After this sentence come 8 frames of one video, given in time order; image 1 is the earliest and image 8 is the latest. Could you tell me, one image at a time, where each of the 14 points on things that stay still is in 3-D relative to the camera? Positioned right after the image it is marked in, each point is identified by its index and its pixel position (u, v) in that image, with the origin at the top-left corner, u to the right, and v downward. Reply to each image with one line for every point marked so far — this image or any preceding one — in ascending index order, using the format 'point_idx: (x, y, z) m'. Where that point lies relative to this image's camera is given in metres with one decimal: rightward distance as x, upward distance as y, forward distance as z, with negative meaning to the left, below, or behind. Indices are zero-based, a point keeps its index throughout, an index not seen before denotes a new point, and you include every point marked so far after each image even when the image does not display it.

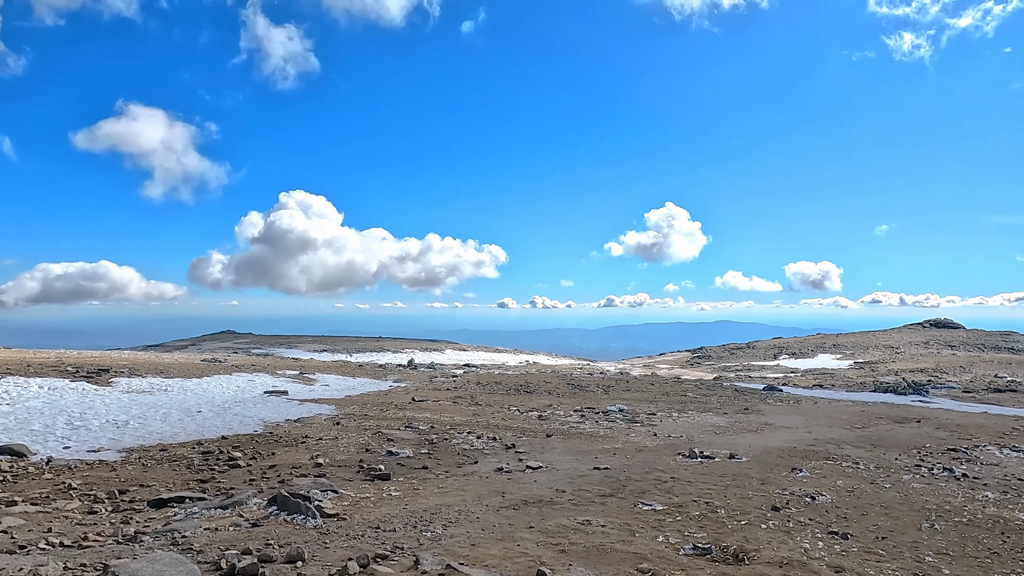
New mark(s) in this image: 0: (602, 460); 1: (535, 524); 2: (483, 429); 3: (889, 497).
0: (+1.9, -3.6, +13.7) m
1: (+0.3, -2.9, +8.2) m
2: (-0.8, -3.9, +18.2) m
3: (+6.6, -3.7, +11.5) m
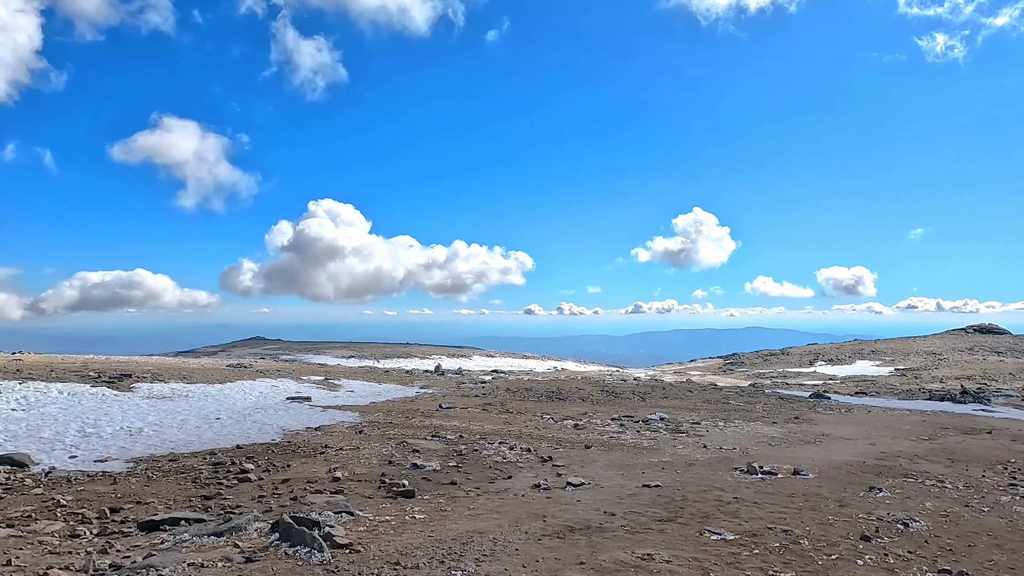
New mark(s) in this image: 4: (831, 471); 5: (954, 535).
0: (+2.6, -3.5, +12.2) m
1: (+0.8, -2.8, +6.8) m
2: (+0.1, -3.8, +16.8) m
3: (+7.2, -3.5, +9.9) m
4: (+6.4, -3.7, +13.2) m
5: (+6.1, -3.4, +9.2) m
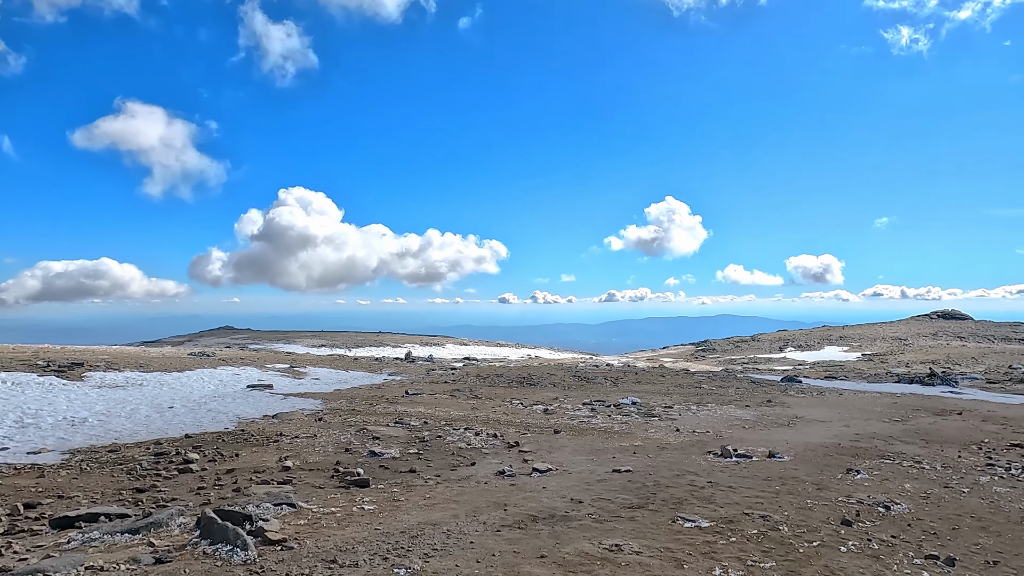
0: (+1.9, -3.0, +11.7) m
1: (+0.3, -2.5, +6.2) m
2: (-0.7, -3.3, +16.1) m
3: (+6.6, -3.1, +9.5) m
4: (+5.7, -3.2, +12.8) m
5: (+5.6, -3.0, +8.7) m
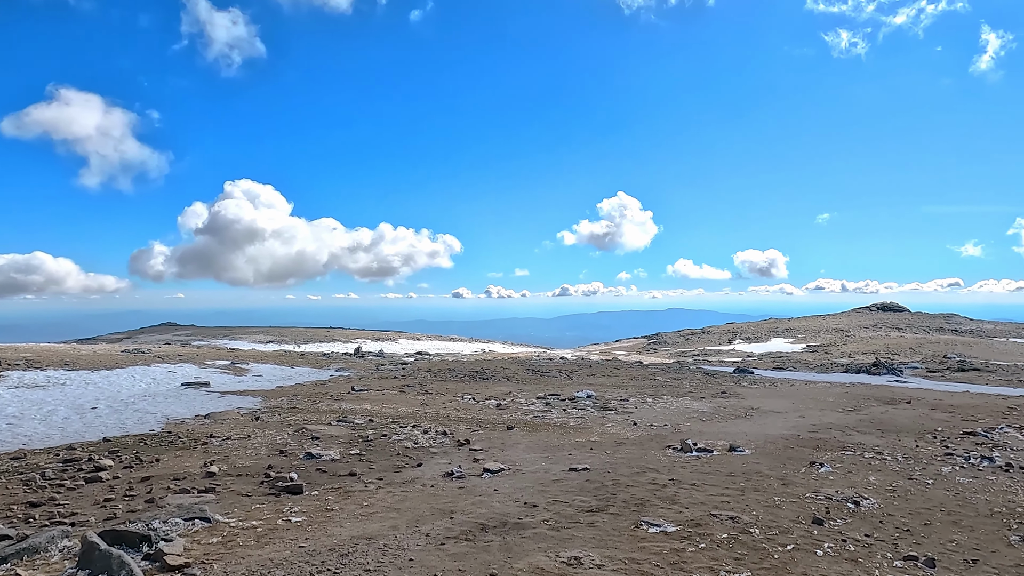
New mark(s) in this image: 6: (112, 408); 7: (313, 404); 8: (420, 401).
0: (+1.1, -2.8, +11.0) m
1: (-0.1, -2.3, +5.4) m
2: (-1.9, -3.1, +15.3) m
3: (+6.0, -2.9, +9.1) m
4: (+4.8, -3.0, +12.4) m
5: (+5.0, -2.8, +8.3) m
6: (-11.6, -3.5, +19.2) m
7: (-5.6, -3.3, +18.8) m
8: (-2.6, -3.3, +19.1) m
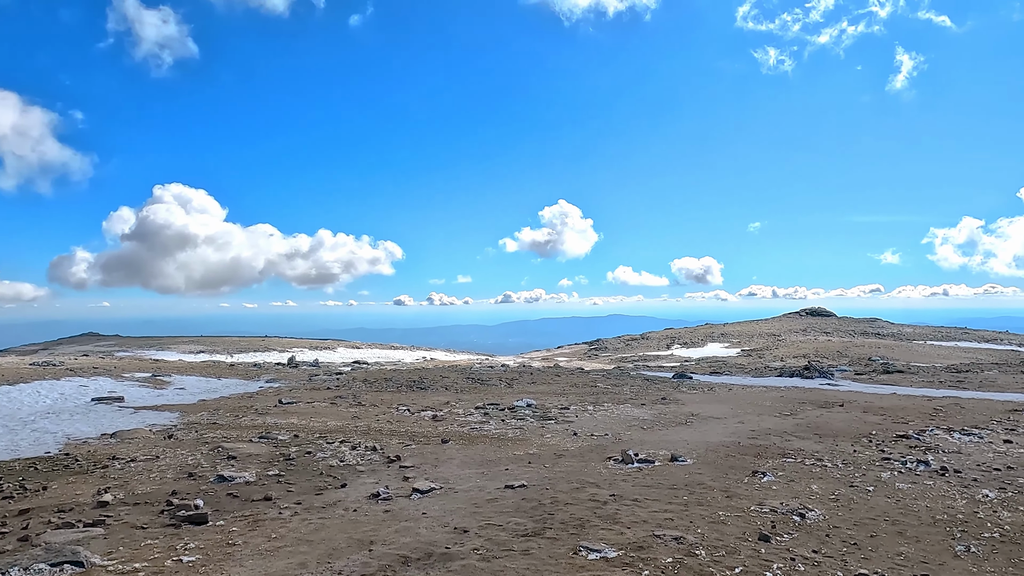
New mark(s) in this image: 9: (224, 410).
0: (0.0, -2.9, +10.4) m
1: (-0.7, -2.3, +4.7) m
2: (-3.3, -3.2, +14.4) m
3: (+5.0, -2.9, +9.0) m
4: (+3.6, -3.0, +12.1) m
5: (+4.1, -2.9, +8.0) m
6: (-13.3, -3.7, +17.5) m
7: (-7.3, -3.5, +17.6) m
8: (-4.4, -3.4, +18.1) m
9: (-8.5, -3.6, +19.6) m
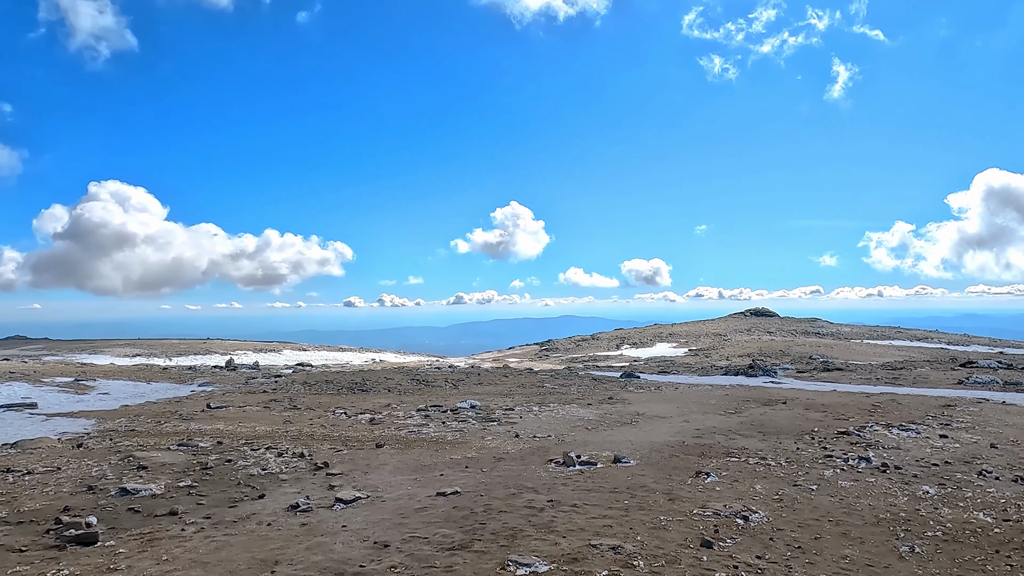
0: (-0.9, -2.8, +9.8) m
1: (-1.2, -2.2, +4.1) m
2: (-4.5, -3.1, +13.5) m
3: (+4.2, -2.9, +8.7) m
4: (+2.5, -3.0, +11.7) m
5: (+3.3, -2.8, +7.7) m
6: (-14.8, -3.6, +15.9) m
7: (-8.8, -3.4, +16.4) m
8: (-5.9, -3.4, +17.1) m
9: (-10.2, -3.5, +18.4) m
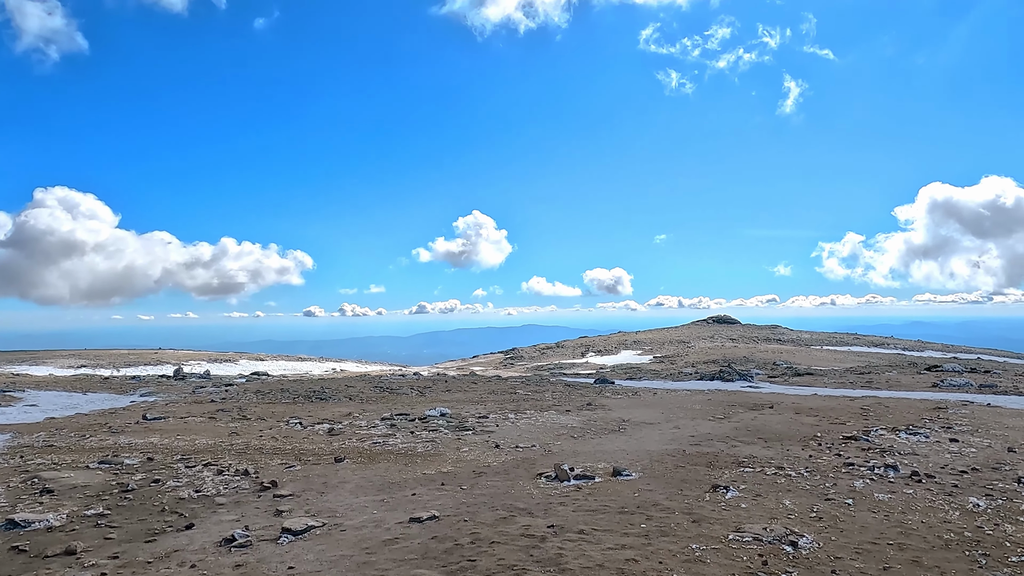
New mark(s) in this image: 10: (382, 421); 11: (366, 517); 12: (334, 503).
0: (-1.1, -2.6, +8.1) m
1: (-1.1, -1.9, +2.4) m
2: (-4.9, -3.0, +11.7) m
3: (+4.1, -2.6, +7.3) m
4: (+2.2, -2.8, +10.3) m
5: (+3.3, -2.5, +6.3) m
6: (-15.2, -3.5, +13.4) m
7: (-9.3, -3.3, +14.3) m
8: (-6.4, -3.3, +15.2) m
9: (-10.8, -3.5, +16.2) m
10: (-3.2, -3.3, +16.3) m
11: (-1.6, -2.6, +7.4) m
12: (-2.2, -2.6, +8.1) m
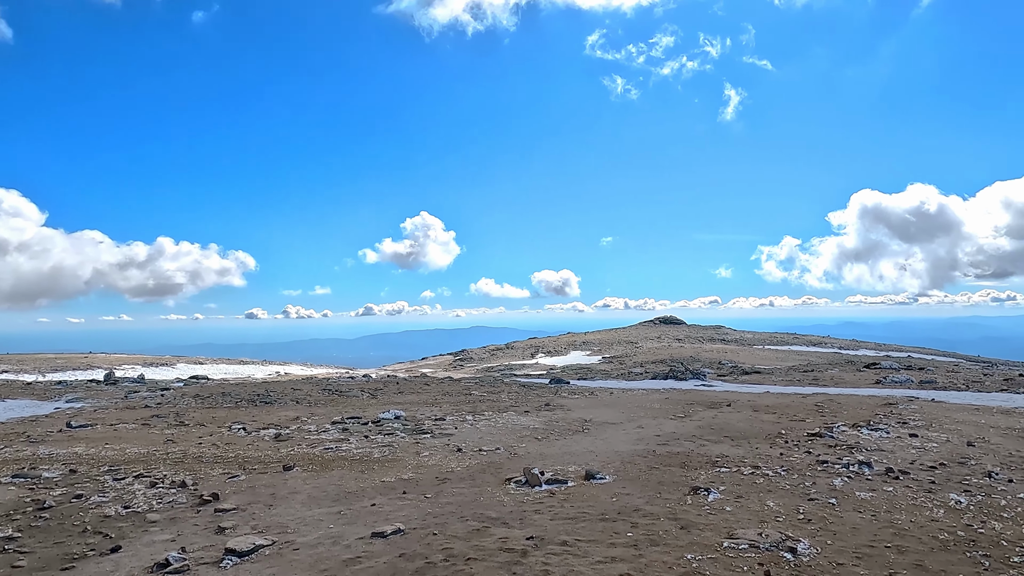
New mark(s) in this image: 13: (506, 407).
0: (-1.4, -2.5, +7.4) m
1: (-0.9, -1.8, +1.7) m
2: (-5.5, -2.9, +10.6) m
3: (+3.8, -2.5, +7.0) m
4: (+1.7, -2.7, +9.8) m
5: (+3.1, -2.4, +5.9) m
6: (-15.9, -3.4, +11.6) m
7: (-10.1, -3.2, +12.9) m
8: (-7.3, -3.2, +14.0) m
9: (-11.7, -3.4, +14.7) m
10: (-4.2, -3.2, +15.4) m
11: (-1.9, -2.4, +6.6) m
12: (-2.5, -2.5, +7.3) m
13: (-0.2, -3.6, +20.0) m
